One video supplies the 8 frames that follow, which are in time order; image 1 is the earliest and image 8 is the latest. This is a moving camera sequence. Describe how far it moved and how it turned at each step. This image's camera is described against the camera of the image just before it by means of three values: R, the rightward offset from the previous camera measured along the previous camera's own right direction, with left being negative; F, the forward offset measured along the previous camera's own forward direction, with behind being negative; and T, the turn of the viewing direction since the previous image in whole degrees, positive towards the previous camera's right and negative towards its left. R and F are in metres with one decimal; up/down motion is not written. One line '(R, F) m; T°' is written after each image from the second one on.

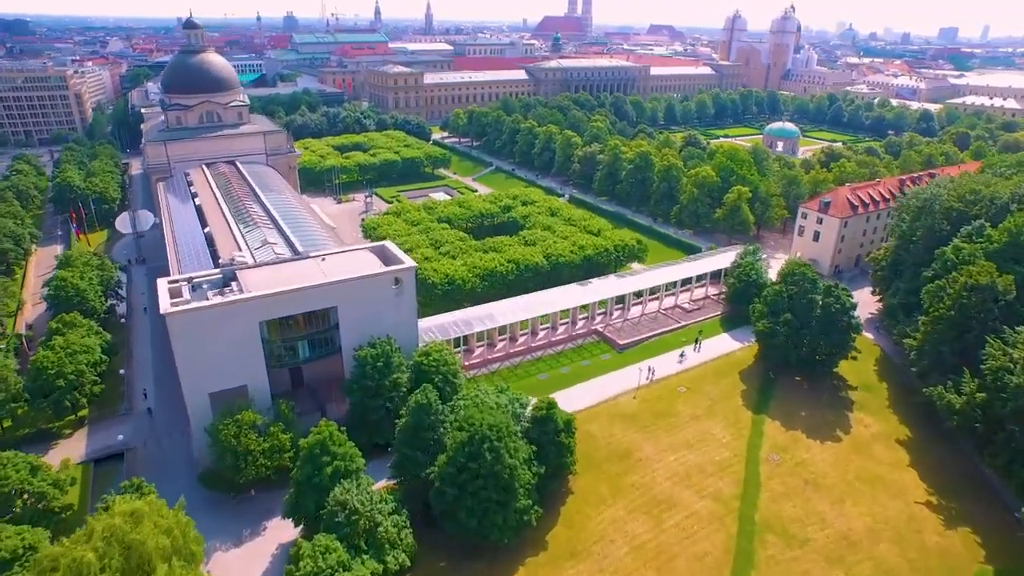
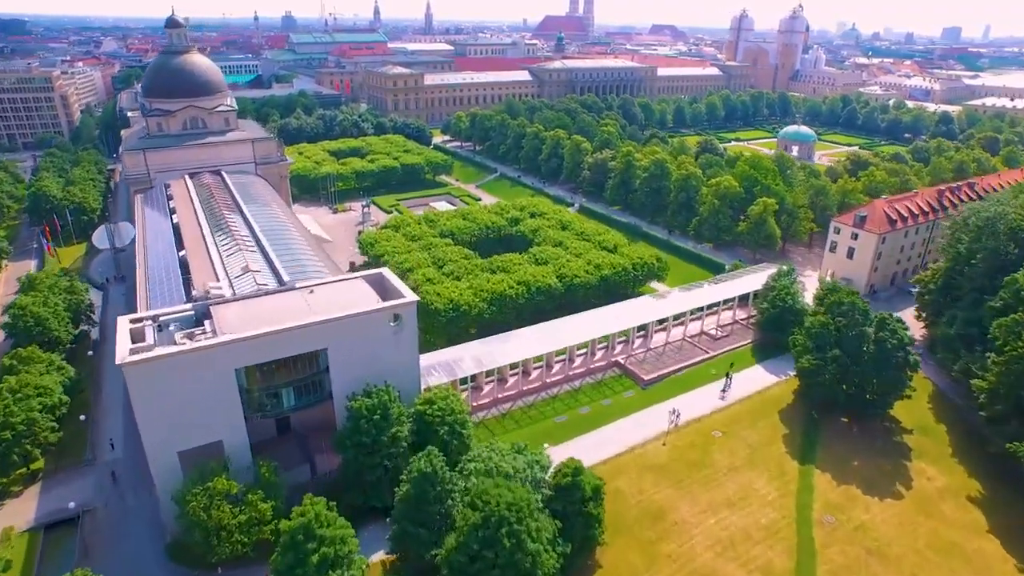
(-1.0, +5.4) m; 0°
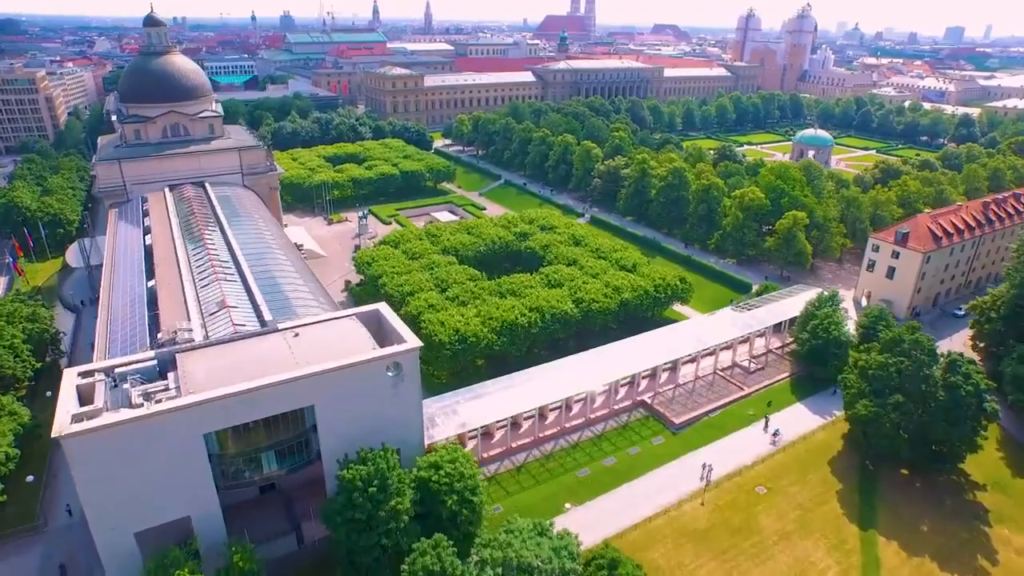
(-1.0, +5.4) m; 0°
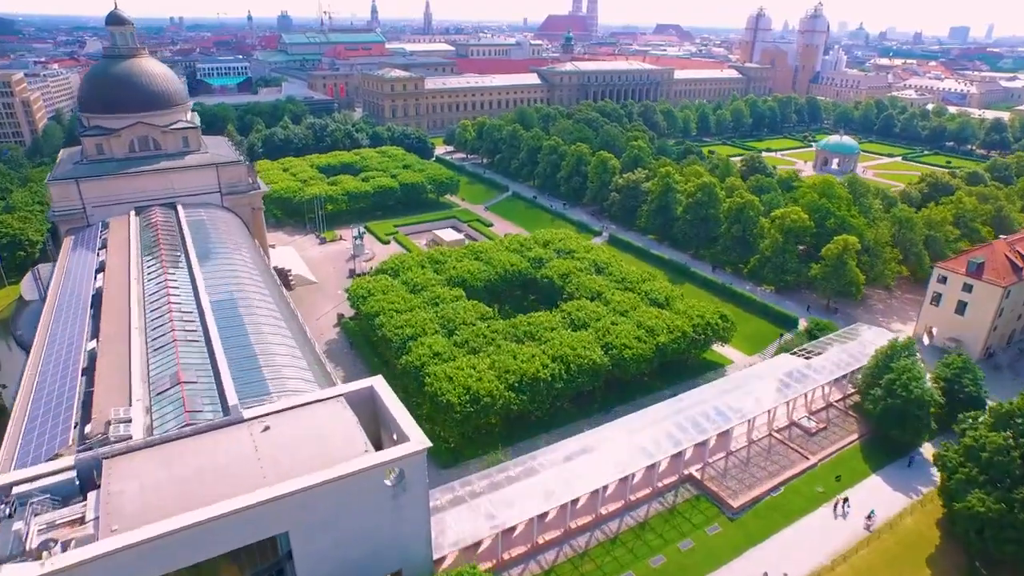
(-1.4, +7.4) m; 0°
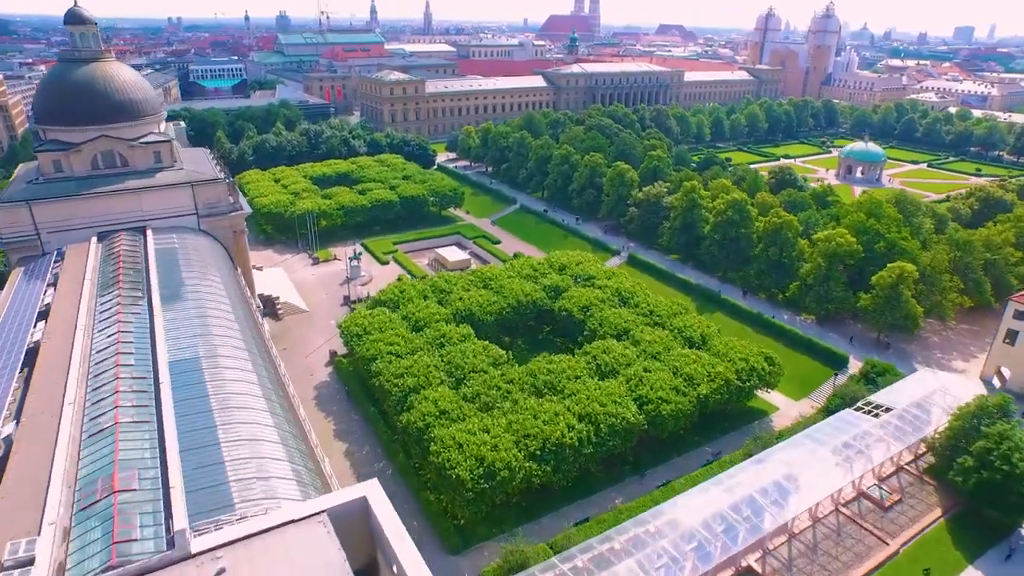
(-1.2, +6.4) m; 0°
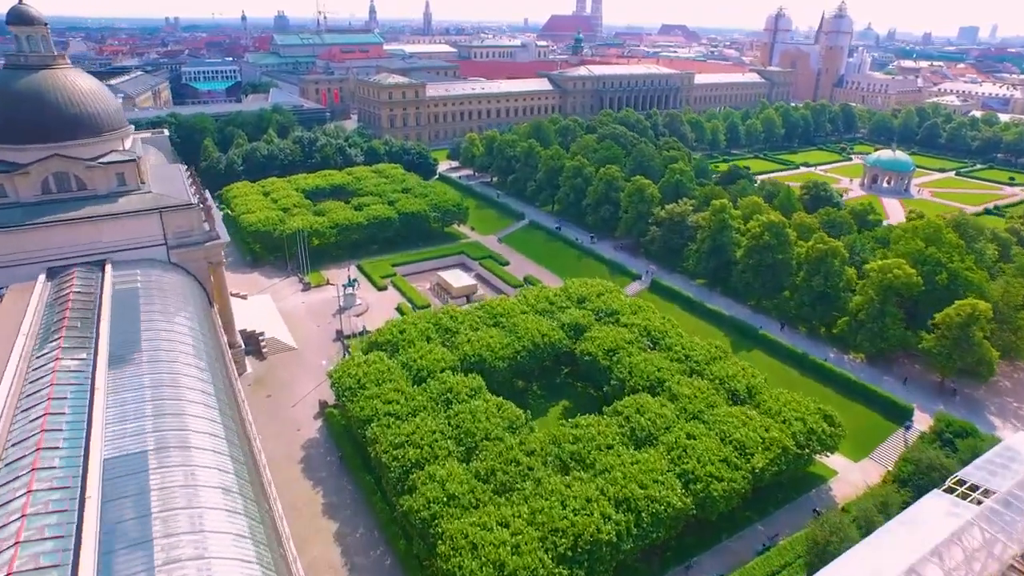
(-1.2, +6.4) m; 0°
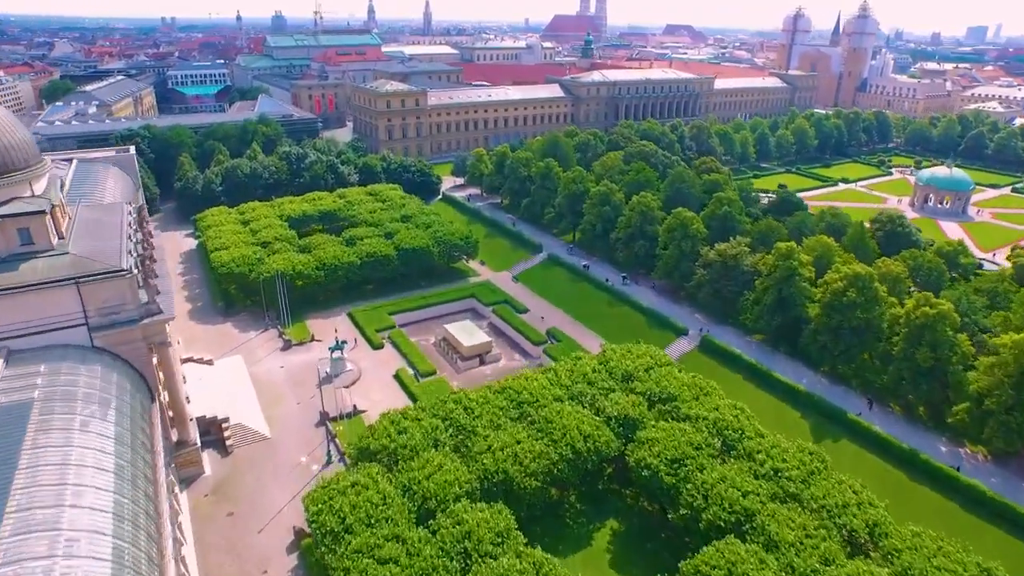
(-1.9, +10.7) m; 0°
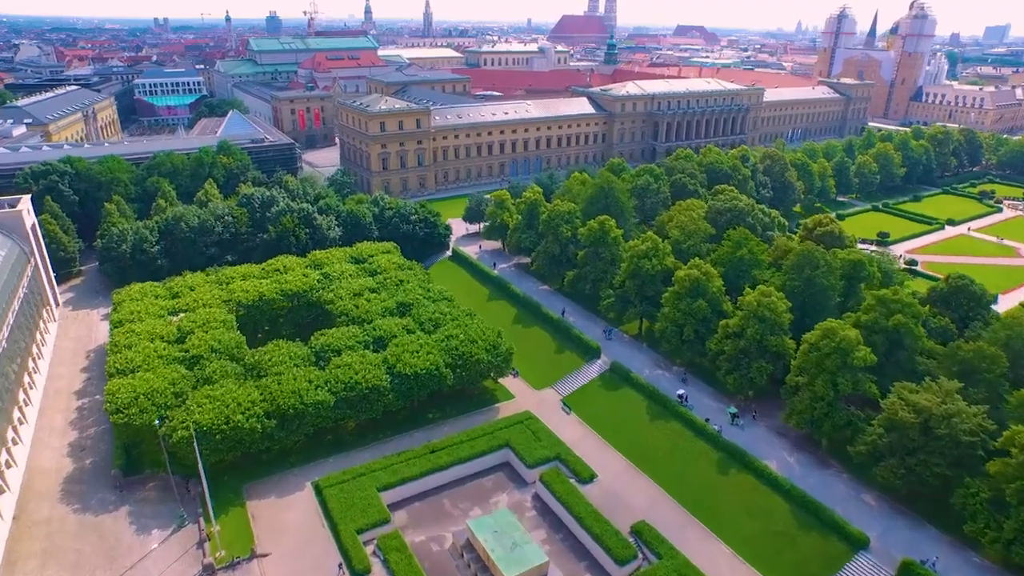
(-3.7, +21.5) m; 0°
